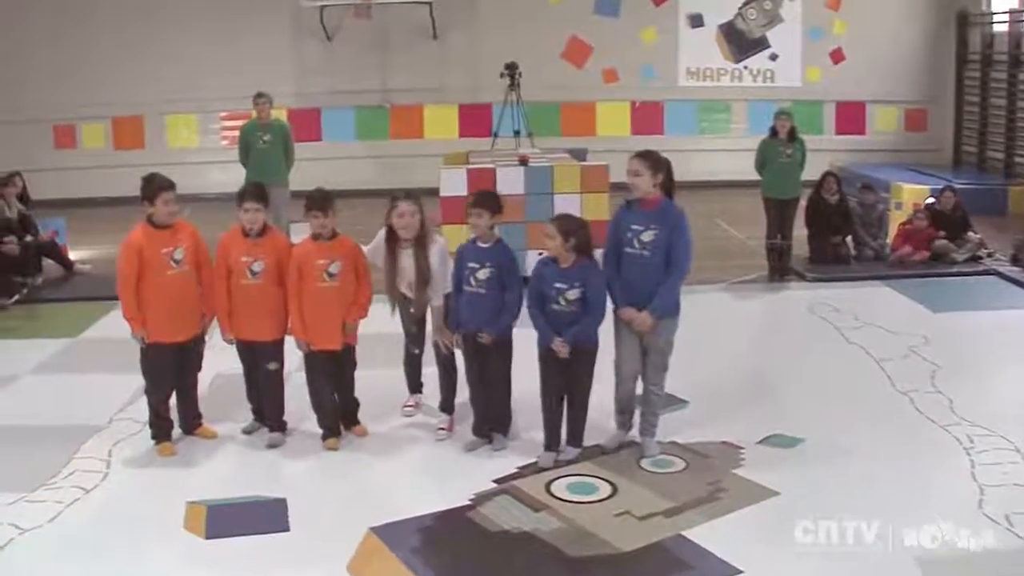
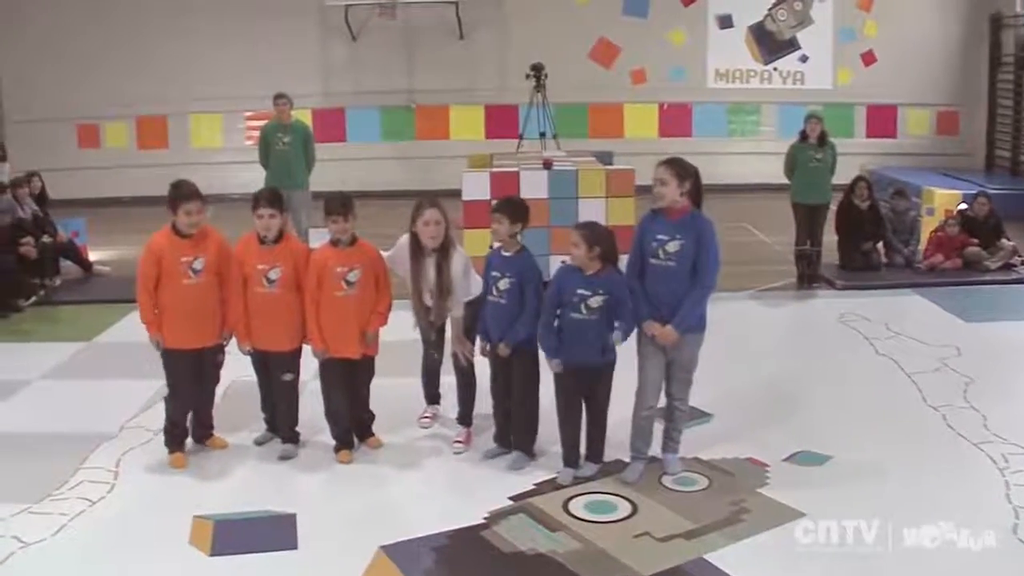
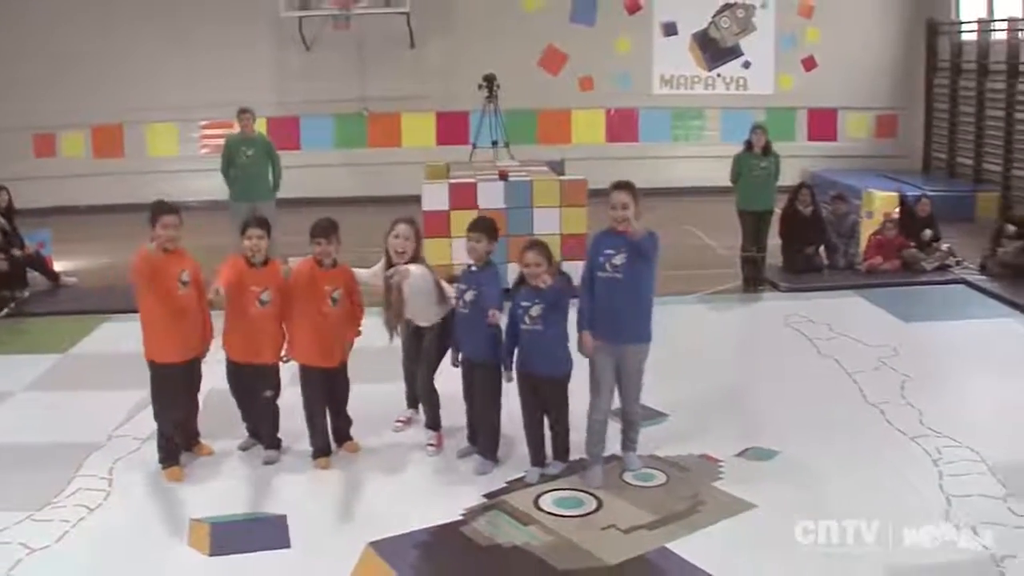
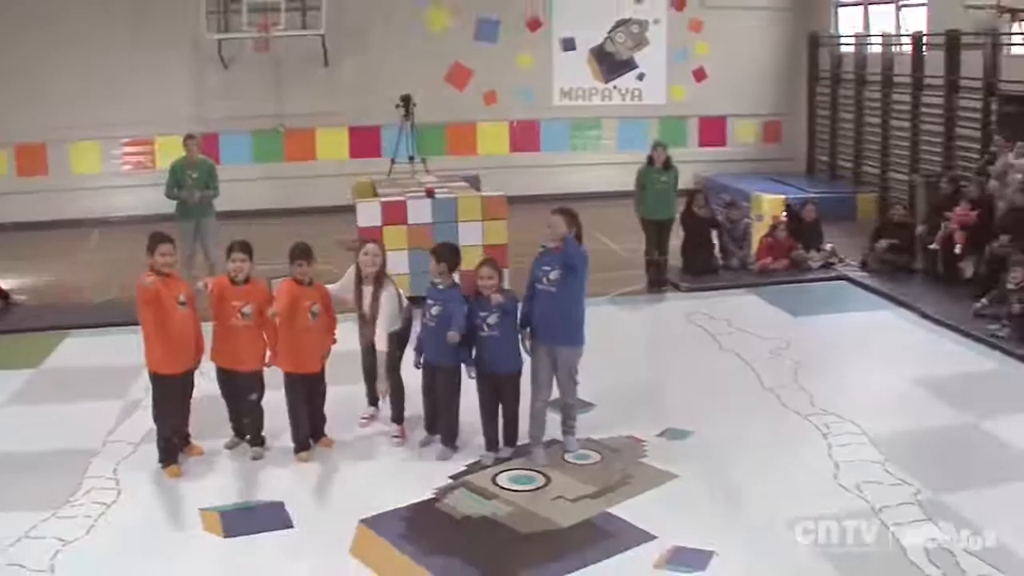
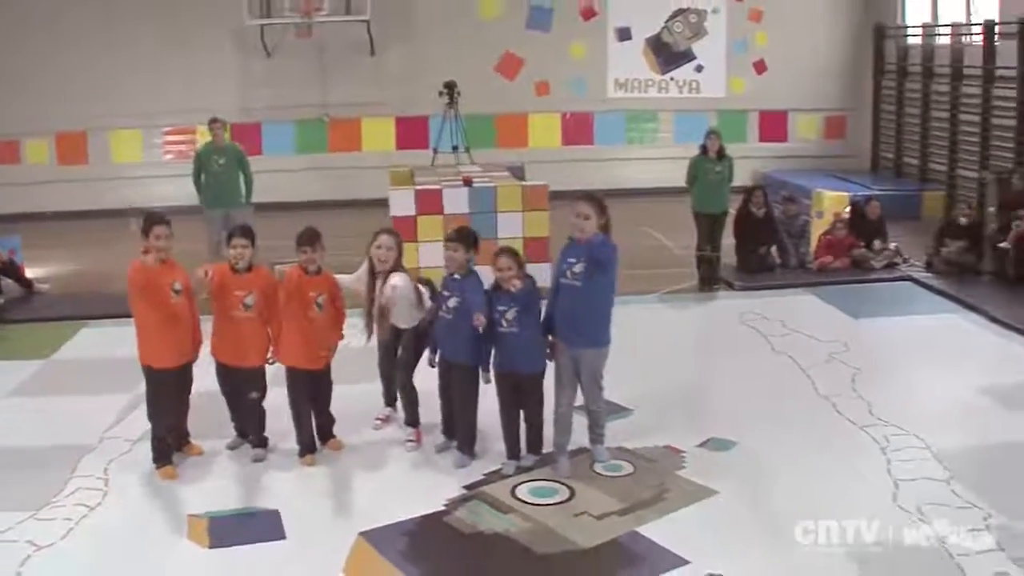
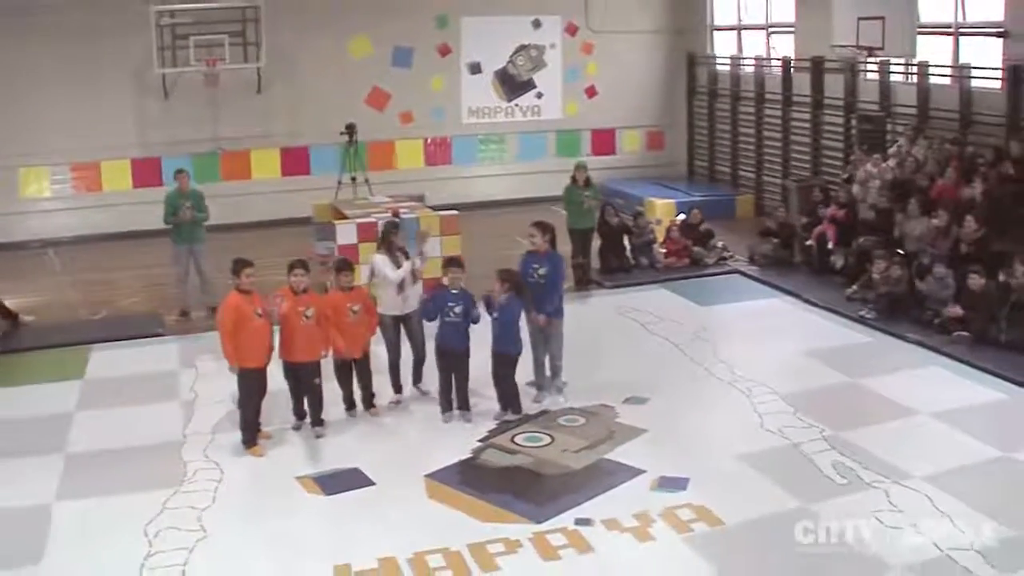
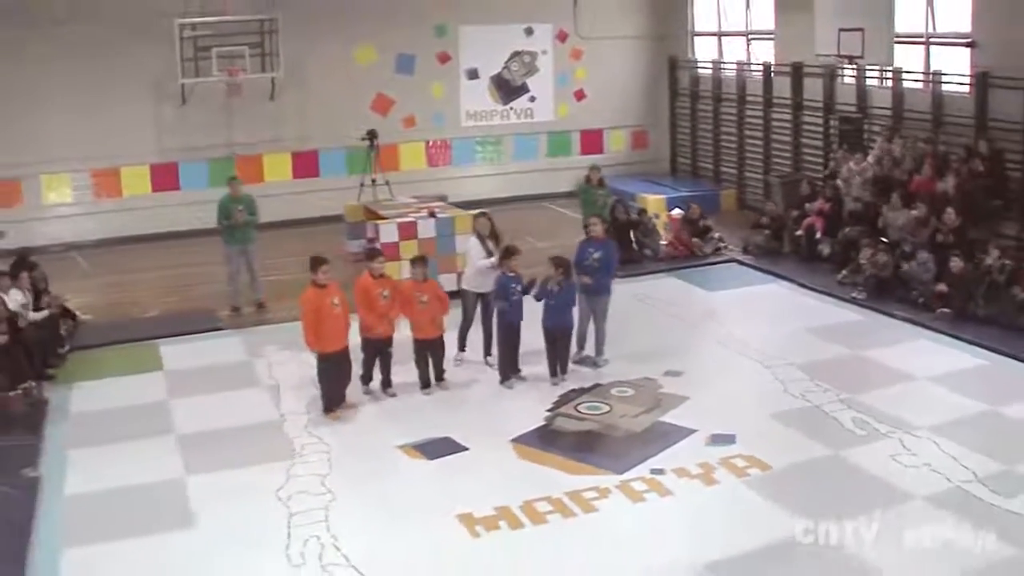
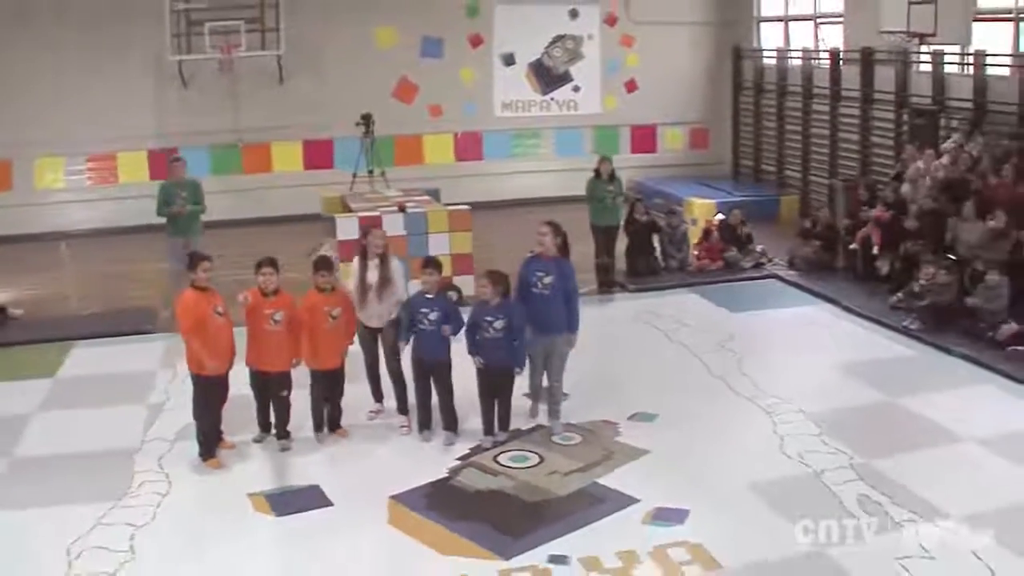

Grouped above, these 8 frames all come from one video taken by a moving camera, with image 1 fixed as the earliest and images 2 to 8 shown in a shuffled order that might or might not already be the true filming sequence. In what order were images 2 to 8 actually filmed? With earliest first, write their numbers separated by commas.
2, 3, 5, 4, 8, 6, 7
